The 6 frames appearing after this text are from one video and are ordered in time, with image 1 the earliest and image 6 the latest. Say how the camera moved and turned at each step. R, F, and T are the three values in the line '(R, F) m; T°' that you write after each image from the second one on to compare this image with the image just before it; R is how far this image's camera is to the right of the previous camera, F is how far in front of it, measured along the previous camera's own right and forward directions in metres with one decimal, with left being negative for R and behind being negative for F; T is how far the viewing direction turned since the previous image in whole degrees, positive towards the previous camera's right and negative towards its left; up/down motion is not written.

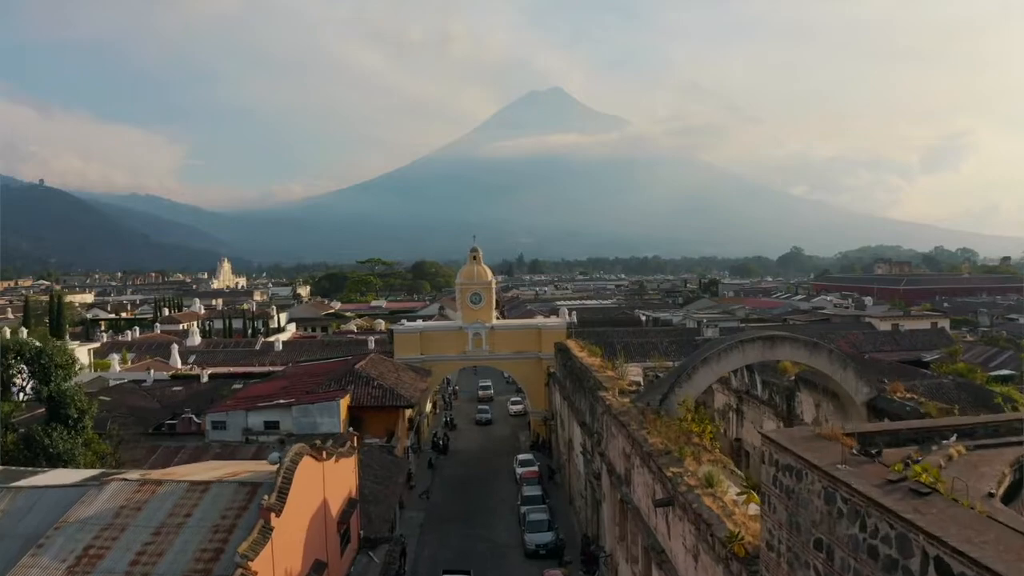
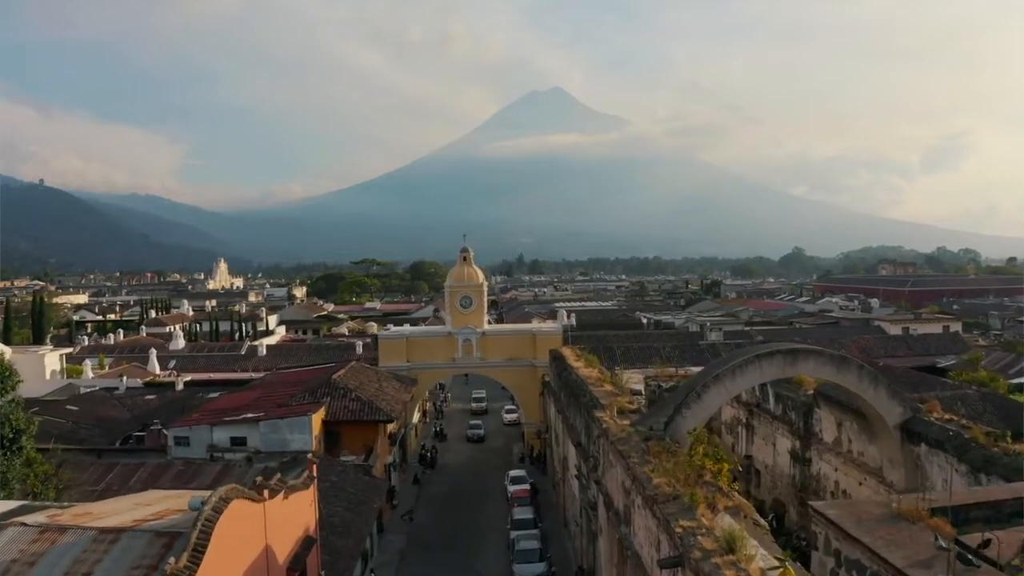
(+0.3, +1.5) m; 0°
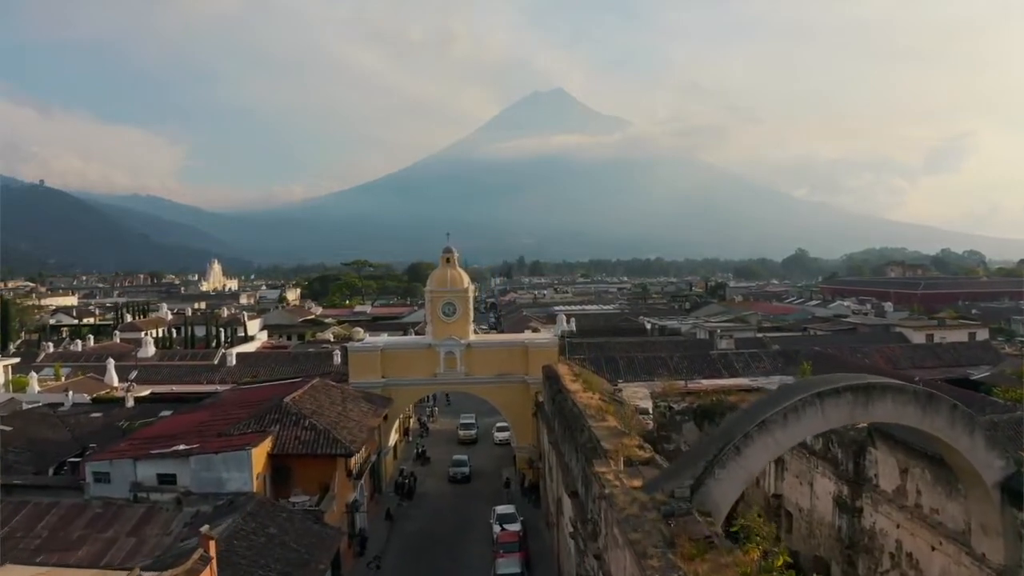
(+0.3, +2.7) m; 0°
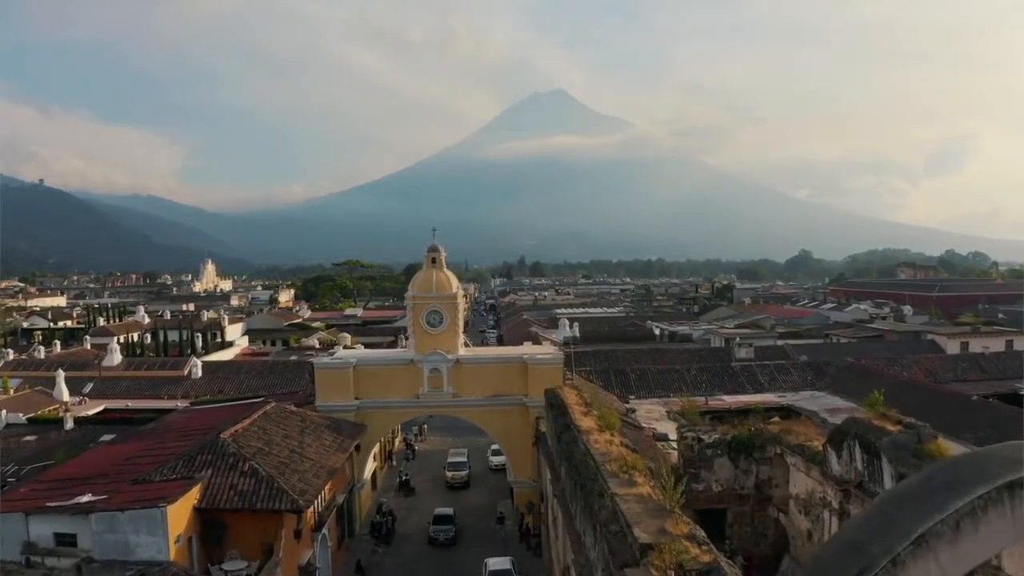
(+0.1, +3.0) m; 0°
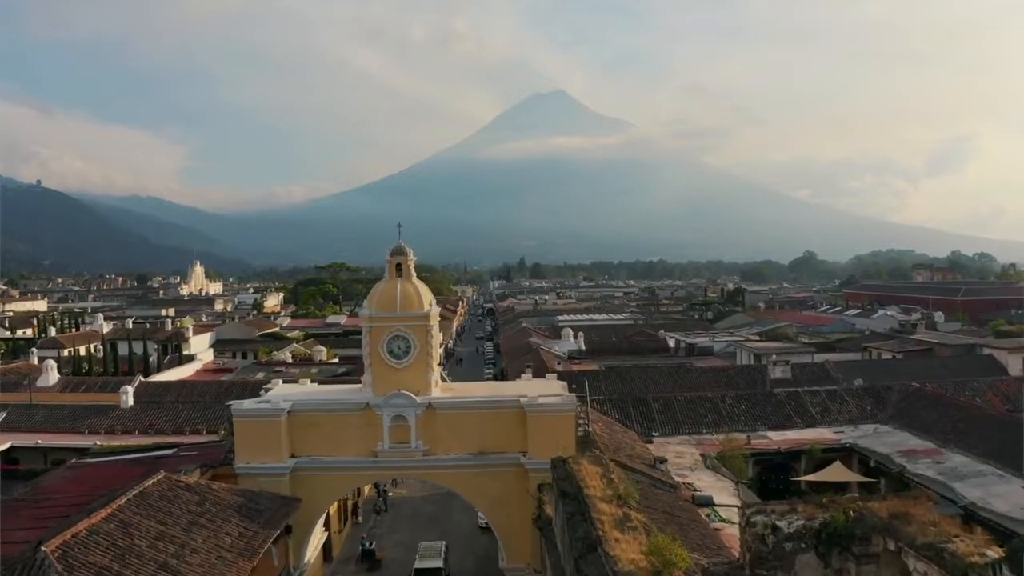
(+0.1, +4.4) m; 0°
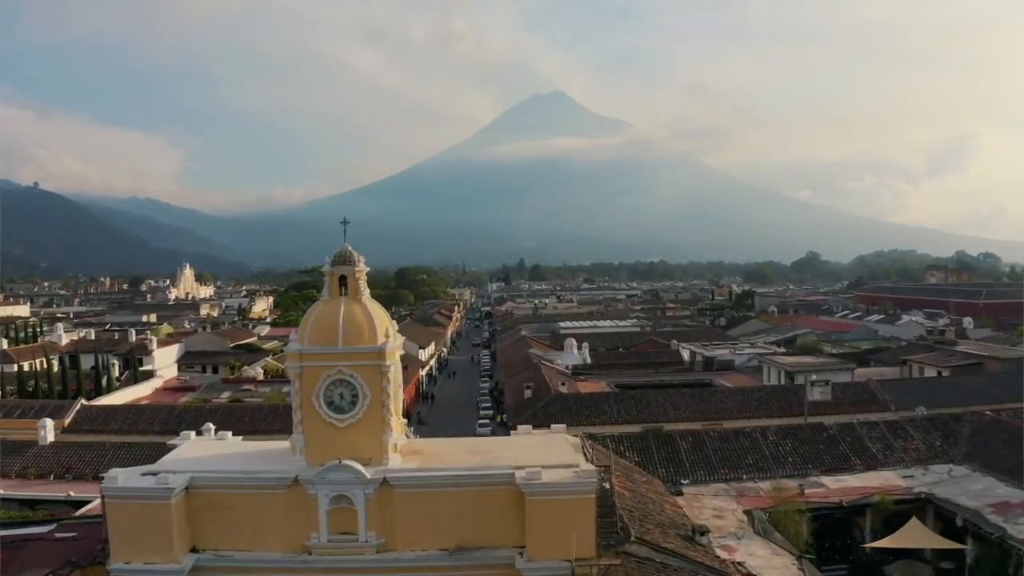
(+0.1, +3.6) m; 0°
